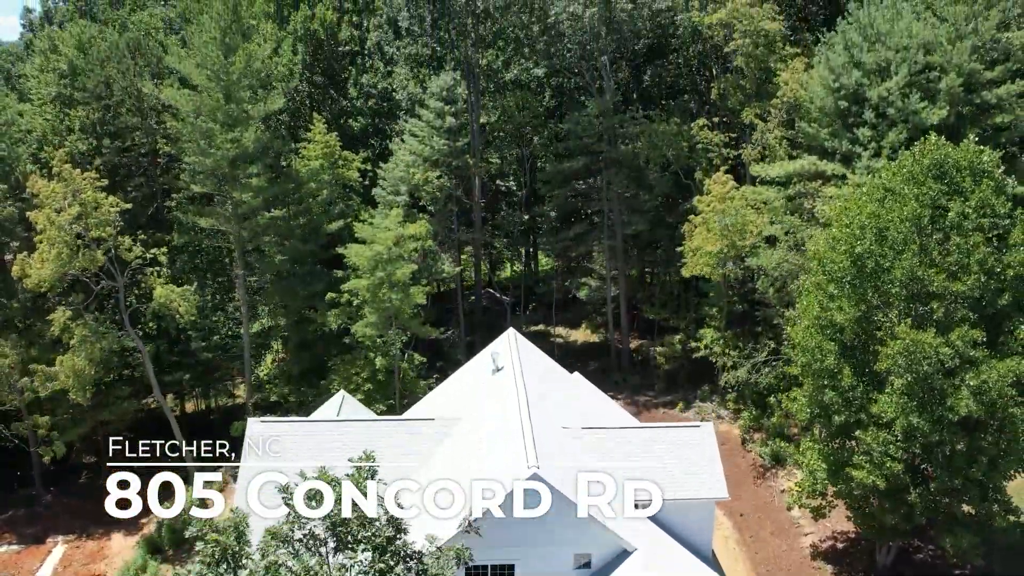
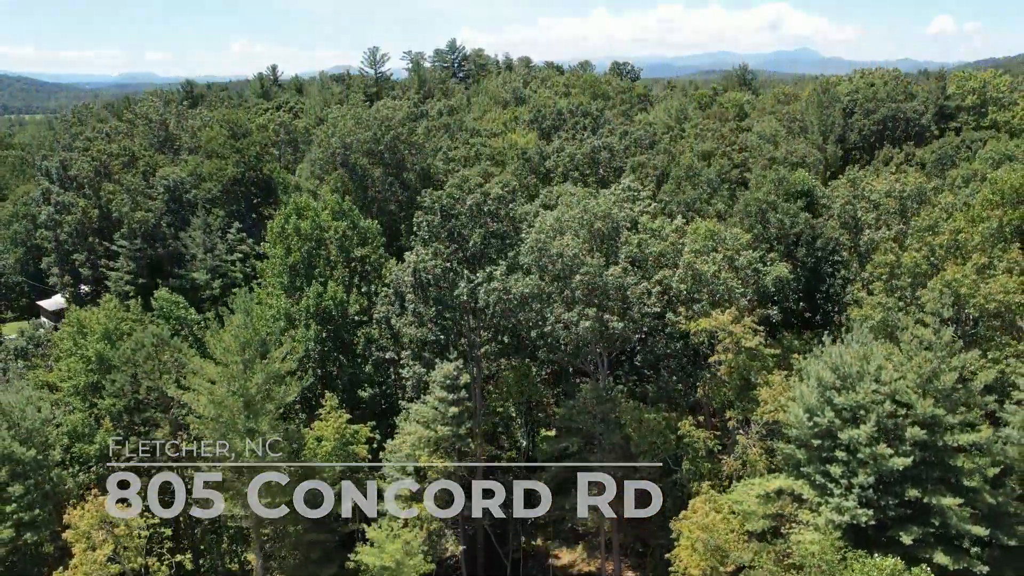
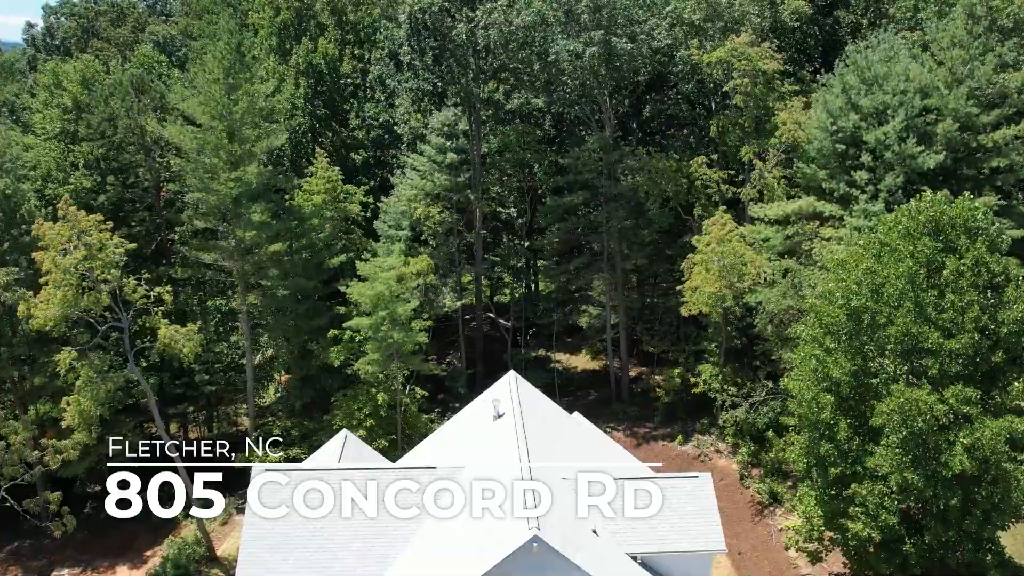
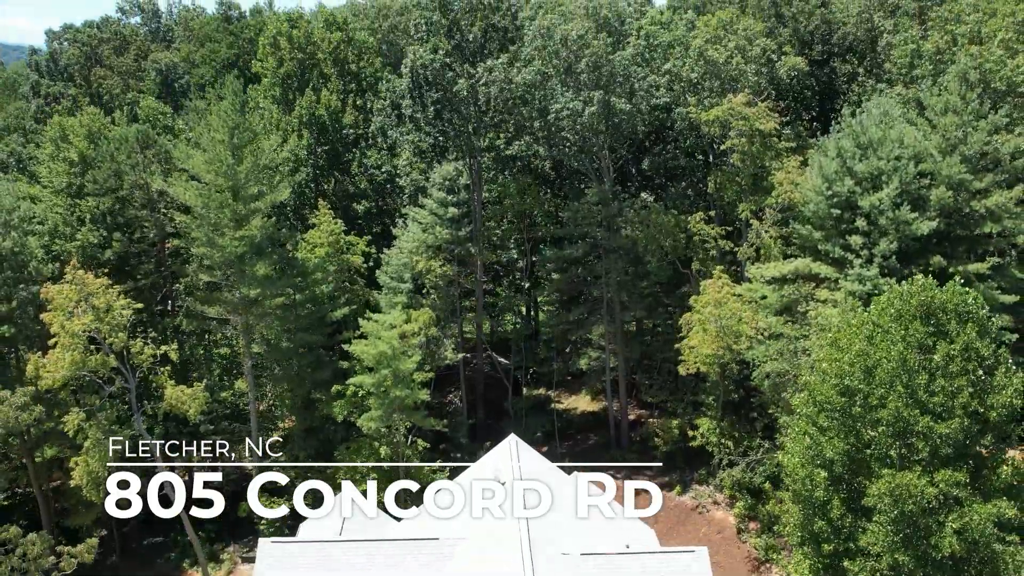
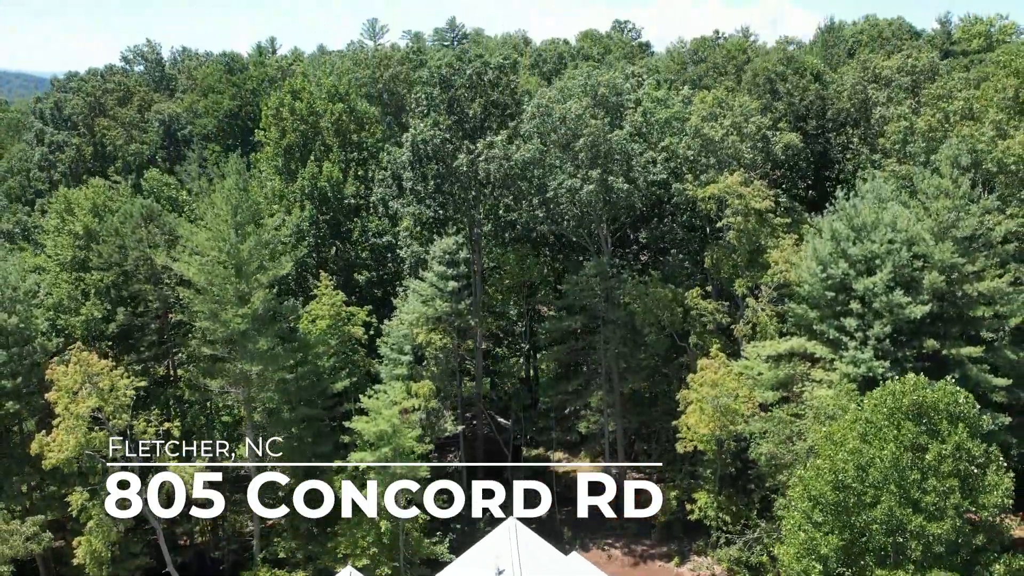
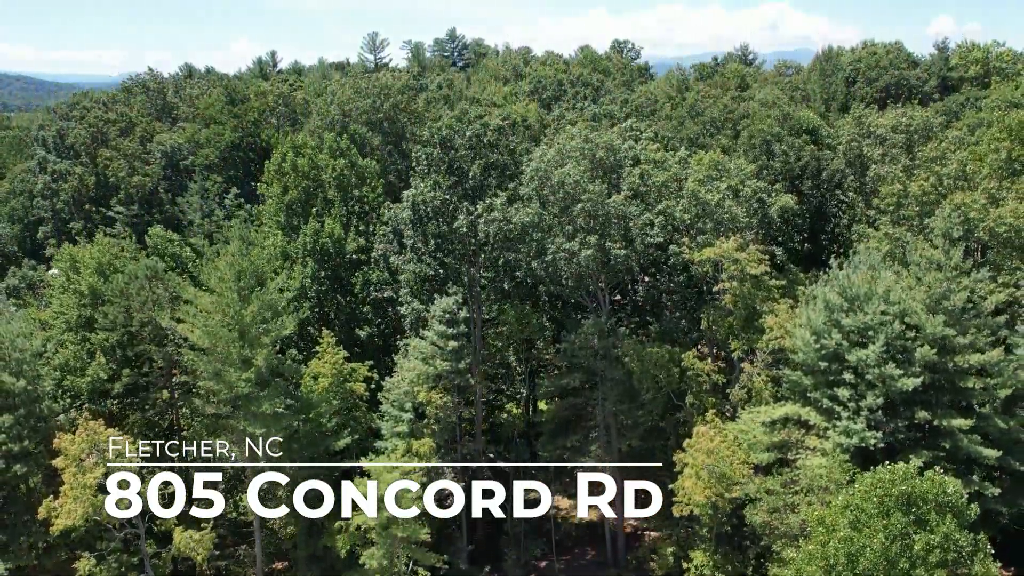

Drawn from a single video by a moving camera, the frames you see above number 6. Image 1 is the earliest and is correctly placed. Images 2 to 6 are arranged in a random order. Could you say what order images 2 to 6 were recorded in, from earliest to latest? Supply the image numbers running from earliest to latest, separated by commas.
3, 4, 5, 6, 2
